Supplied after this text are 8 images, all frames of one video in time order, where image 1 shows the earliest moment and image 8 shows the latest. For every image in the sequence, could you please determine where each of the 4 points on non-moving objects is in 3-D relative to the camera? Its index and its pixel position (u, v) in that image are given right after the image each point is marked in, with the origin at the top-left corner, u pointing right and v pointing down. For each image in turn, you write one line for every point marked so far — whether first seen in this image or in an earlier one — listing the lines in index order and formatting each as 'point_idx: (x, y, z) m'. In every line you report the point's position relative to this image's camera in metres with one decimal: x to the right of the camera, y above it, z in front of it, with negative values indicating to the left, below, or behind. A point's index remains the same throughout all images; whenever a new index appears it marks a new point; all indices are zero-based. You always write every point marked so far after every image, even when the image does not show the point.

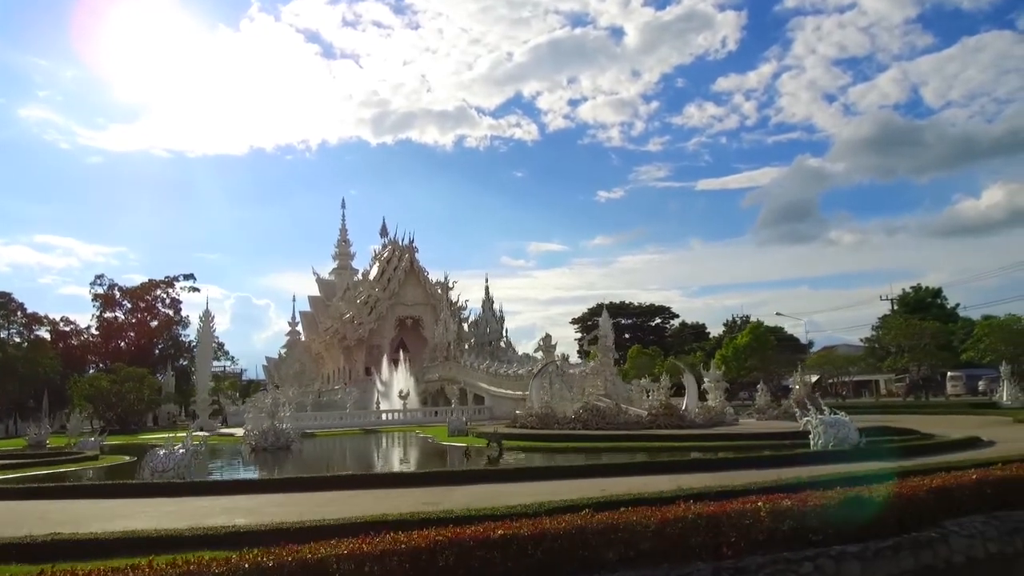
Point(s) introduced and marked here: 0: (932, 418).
0: (+10.8, -3.4, +19.7) m
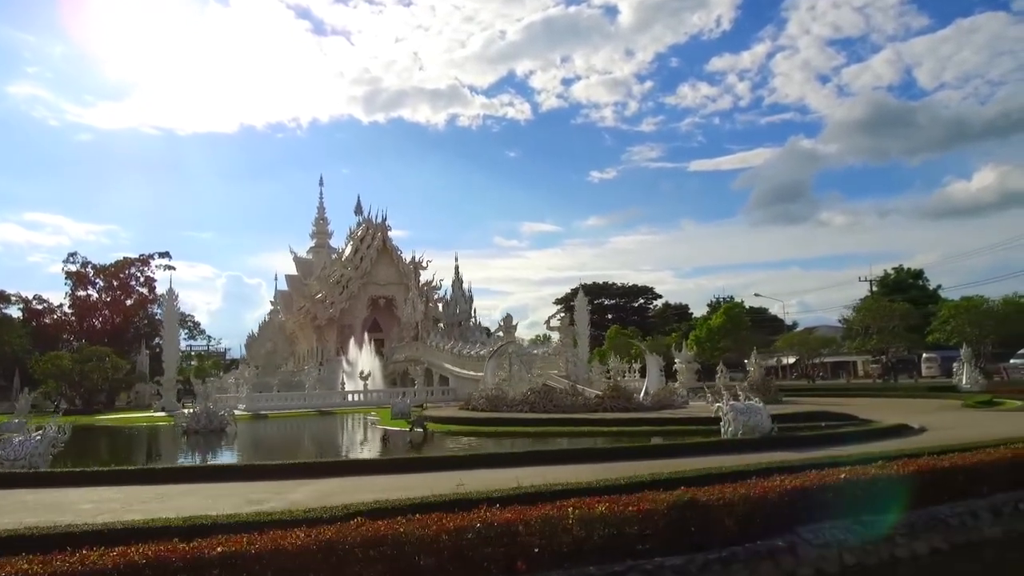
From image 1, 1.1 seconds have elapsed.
0: (+9.2, -2.9, +19.1) m
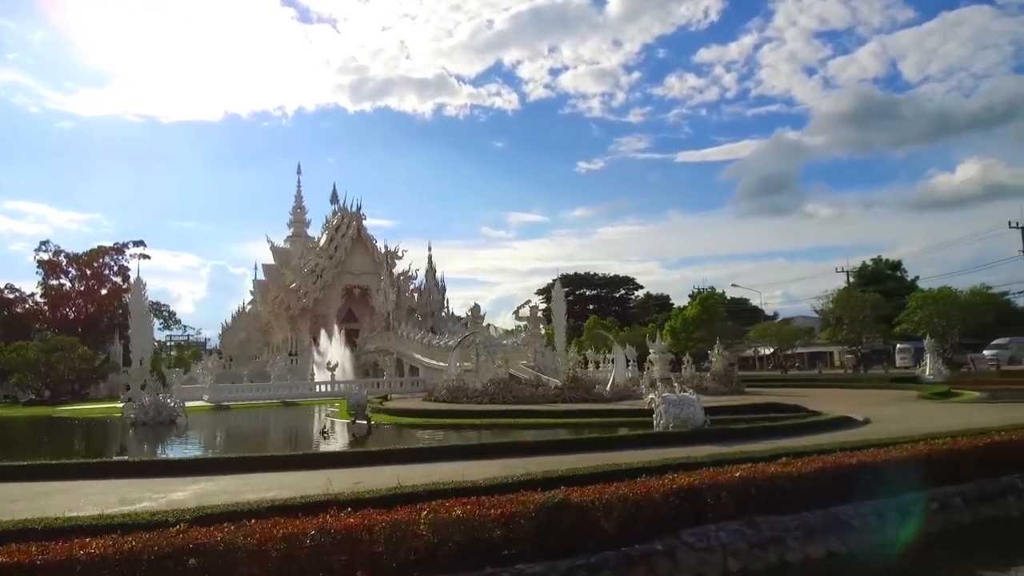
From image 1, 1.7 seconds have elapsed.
0: (+8.0, -2.7, +18.9) m
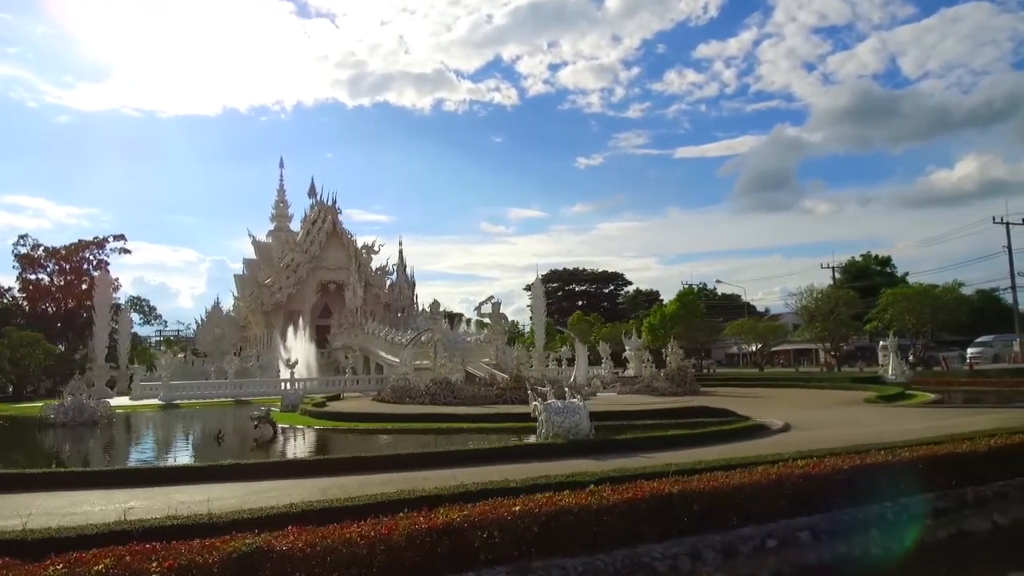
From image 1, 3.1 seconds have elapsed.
0: (+6.4, -2.6, +18.0) m
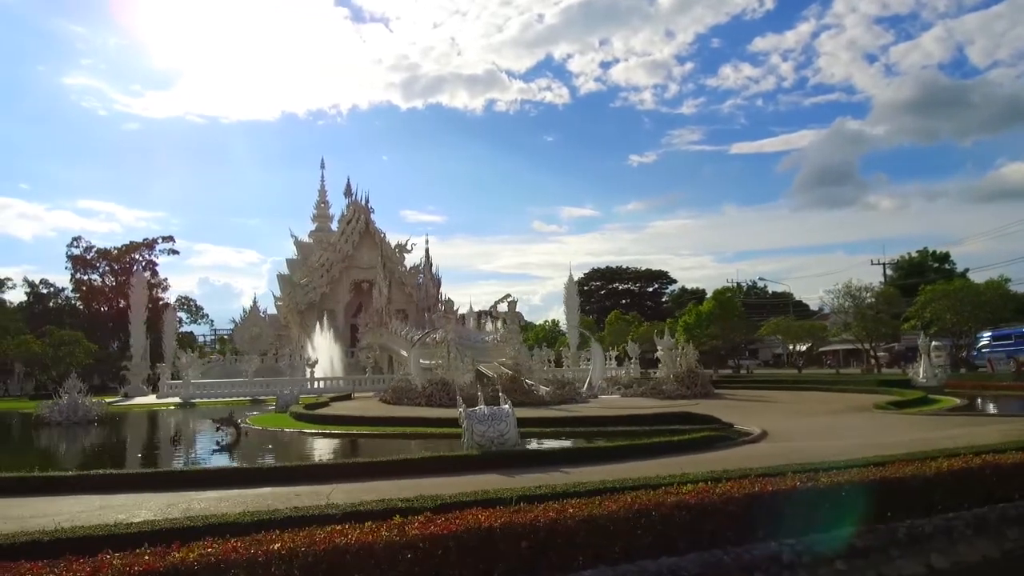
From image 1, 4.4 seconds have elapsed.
0: (+6.2, -2.5, +16.7) m
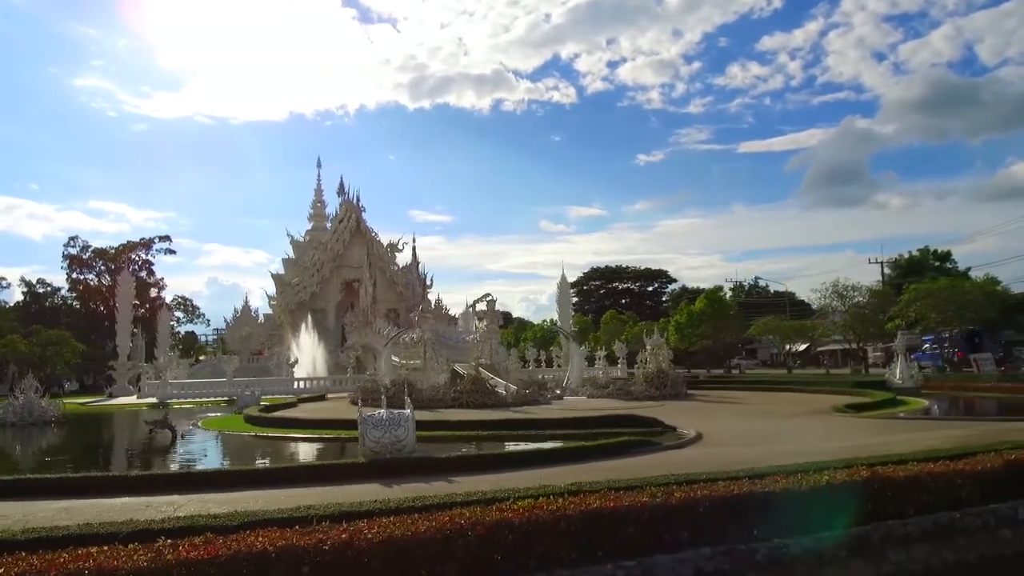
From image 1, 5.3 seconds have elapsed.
0: (+5.2, -2.5, +16.2) m
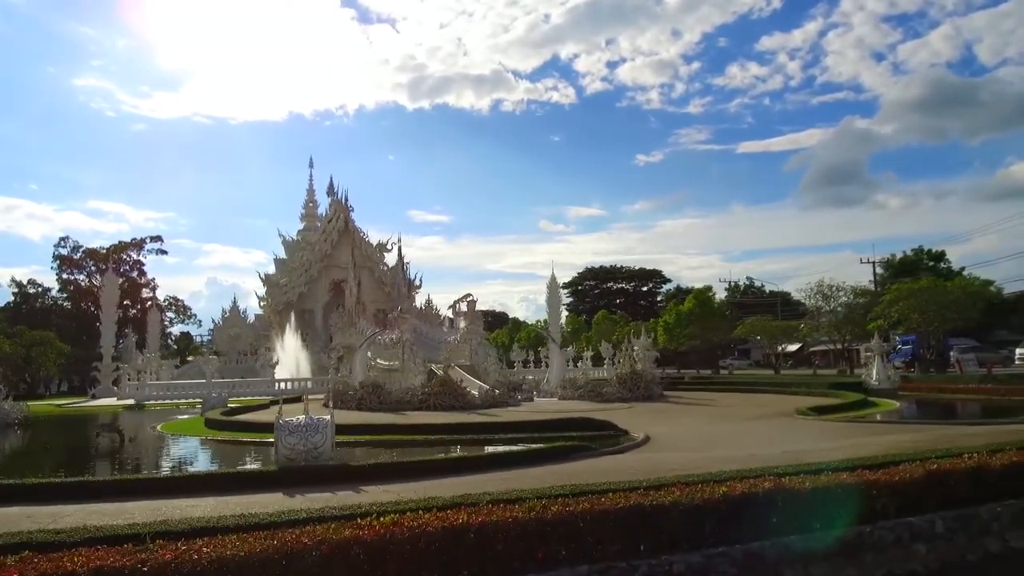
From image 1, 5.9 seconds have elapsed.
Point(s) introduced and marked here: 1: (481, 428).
0: (+4.5, -2.5, +15.9) m
1: (-0.5, -2.5, +13.6) m
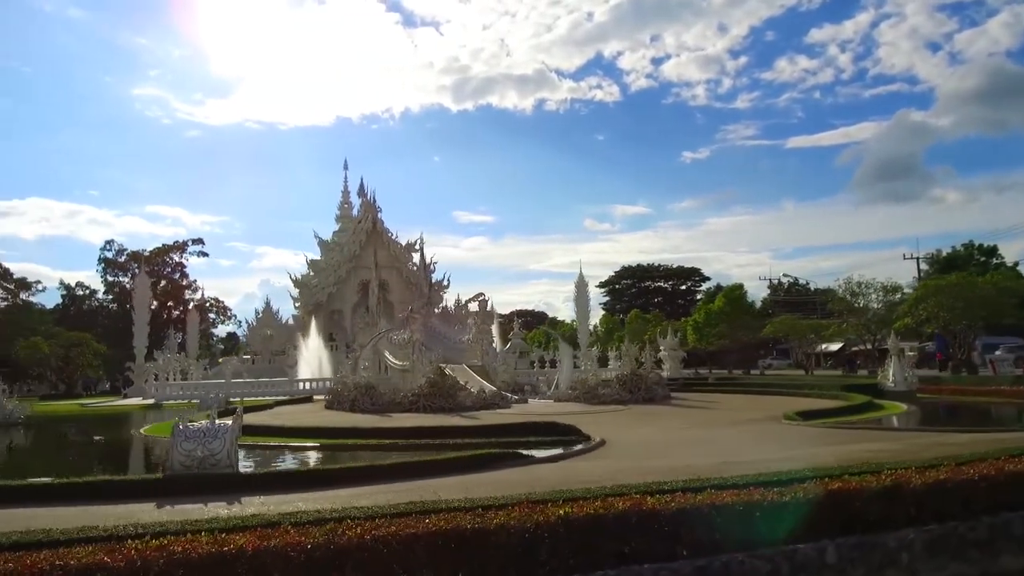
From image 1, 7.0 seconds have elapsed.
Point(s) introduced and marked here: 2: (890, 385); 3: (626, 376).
0: (+4.1, -2.4, +15.2) m
1: (-1.0, -2.5, +13.2) m
2: (+9.6, -2.4, +19.2) m
3: (+3.1, -2.3, +19.8) m
